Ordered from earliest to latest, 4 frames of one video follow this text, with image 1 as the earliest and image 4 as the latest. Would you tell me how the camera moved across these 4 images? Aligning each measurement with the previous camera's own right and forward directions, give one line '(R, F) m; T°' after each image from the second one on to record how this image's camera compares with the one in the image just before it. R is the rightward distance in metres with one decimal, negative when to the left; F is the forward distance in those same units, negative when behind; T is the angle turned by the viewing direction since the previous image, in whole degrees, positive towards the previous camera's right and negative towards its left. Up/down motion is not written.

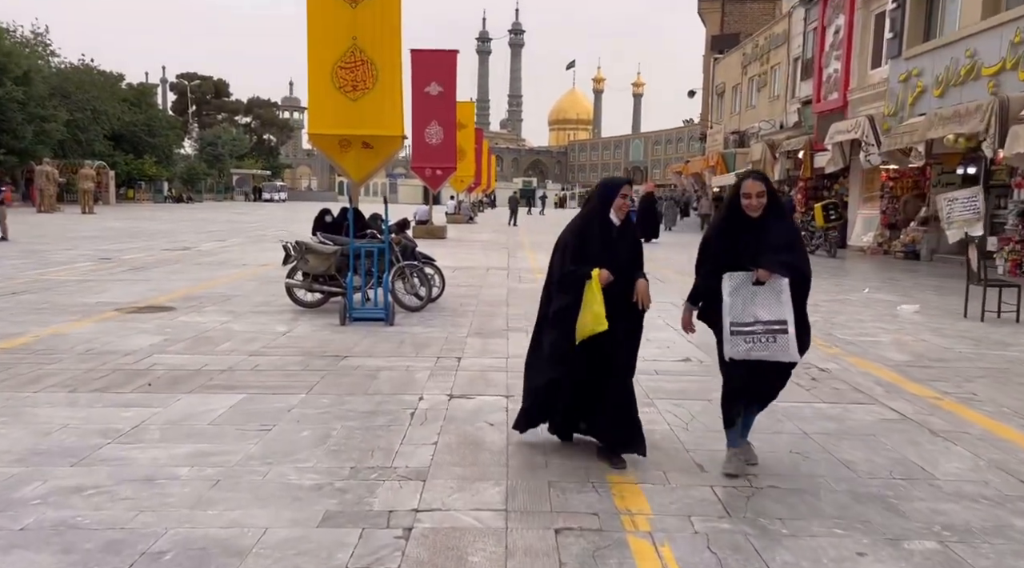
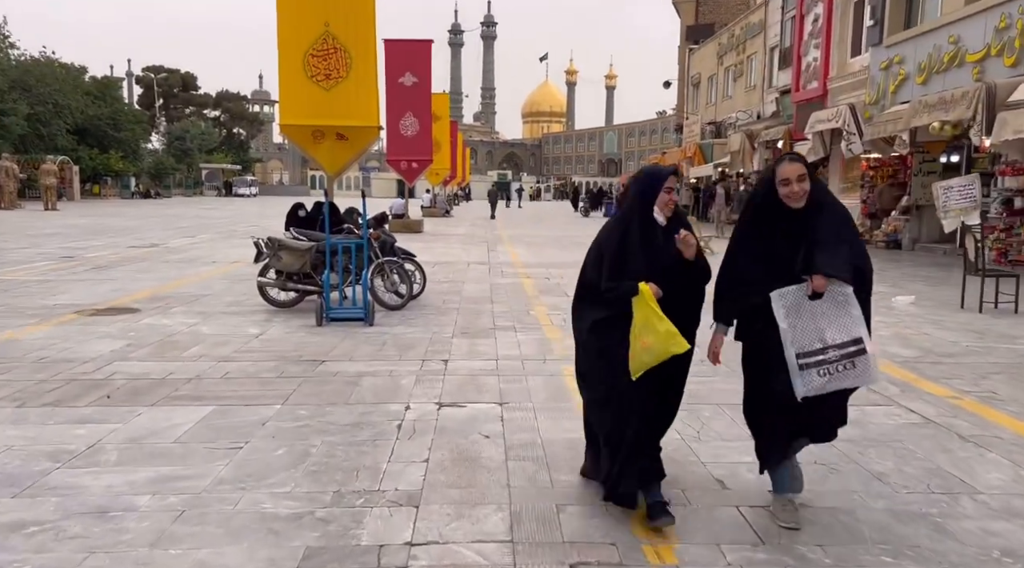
(-0.1, +0.4) m; +2°
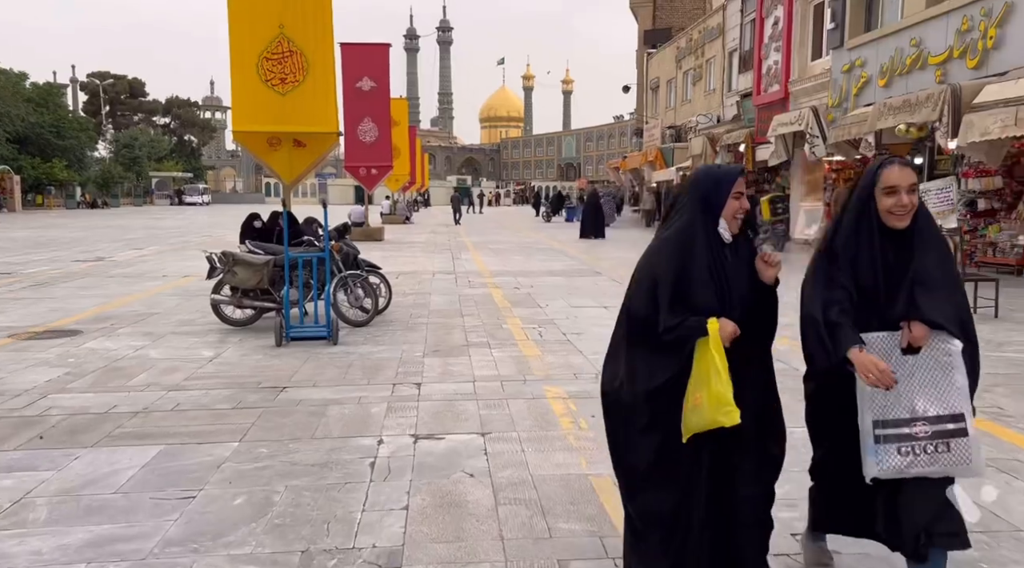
(-0.1, +0.4) m; +3°
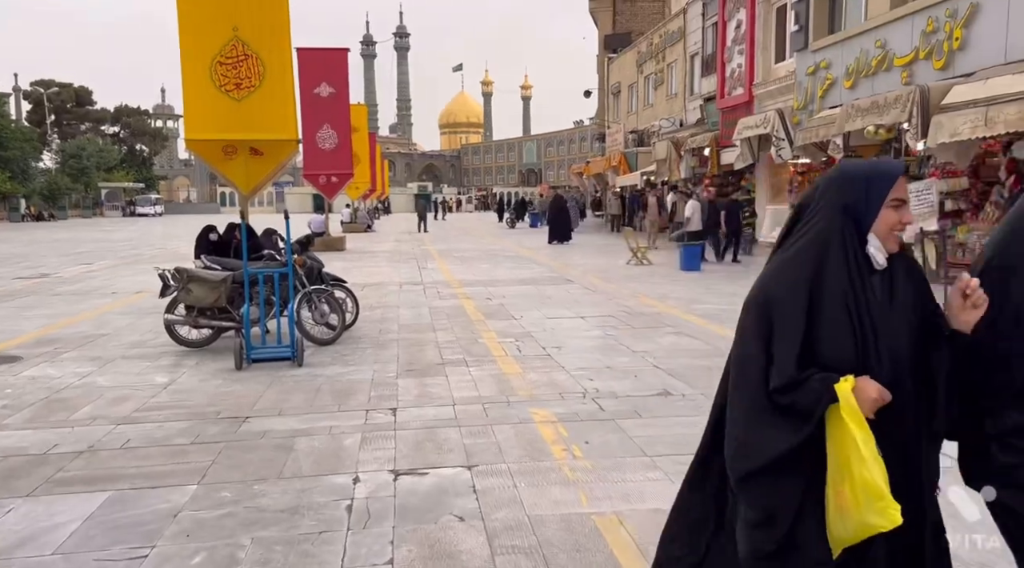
(-0.1, +0.4) m; +3°
